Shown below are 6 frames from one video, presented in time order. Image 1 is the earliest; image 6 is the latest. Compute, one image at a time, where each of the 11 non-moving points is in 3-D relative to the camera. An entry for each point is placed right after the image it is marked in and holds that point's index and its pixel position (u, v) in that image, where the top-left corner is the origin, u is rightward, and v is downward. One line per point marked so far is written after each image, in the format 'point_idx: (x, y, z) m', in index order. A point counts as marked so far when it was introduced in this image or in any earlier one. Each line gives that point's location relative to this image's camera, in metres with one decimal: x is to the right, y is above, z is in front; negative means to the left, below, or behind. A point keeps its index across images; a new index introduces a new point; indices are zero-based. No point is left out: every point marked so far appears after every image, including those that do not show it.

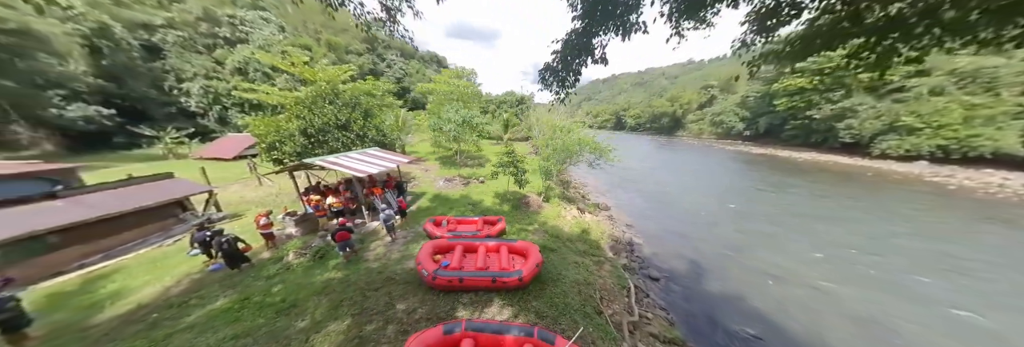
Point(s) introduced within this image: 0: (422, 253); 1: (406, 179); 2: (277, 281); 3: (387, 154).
0: (-2.9, -2.5, +6.4) m
1: (-7.7, -0.1, +14.5) m
2: (-6.8, -3.1, +5.8) m
3: (-6.9, +1.1, +11.3) m
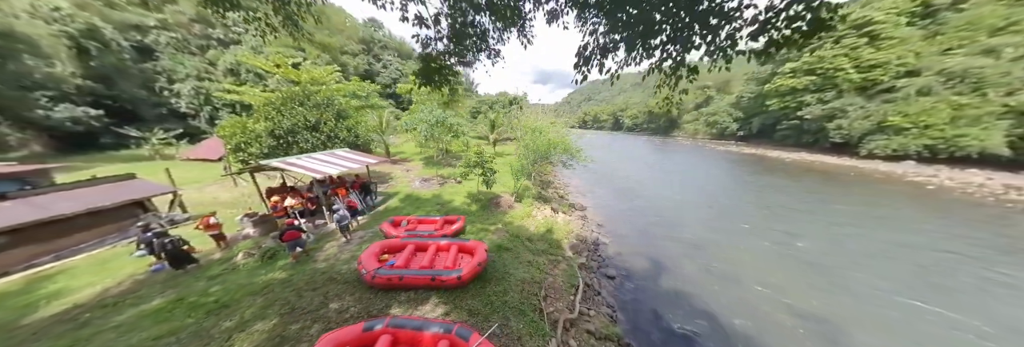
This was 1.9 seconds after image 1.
0: (-4.7, -2.5, +6.5) m
1: (-9.5, -0.2, +14.6) m
2: (-8.5, -3.1, +5.9) m
3: (-8.7, +1.1, +11.3) m
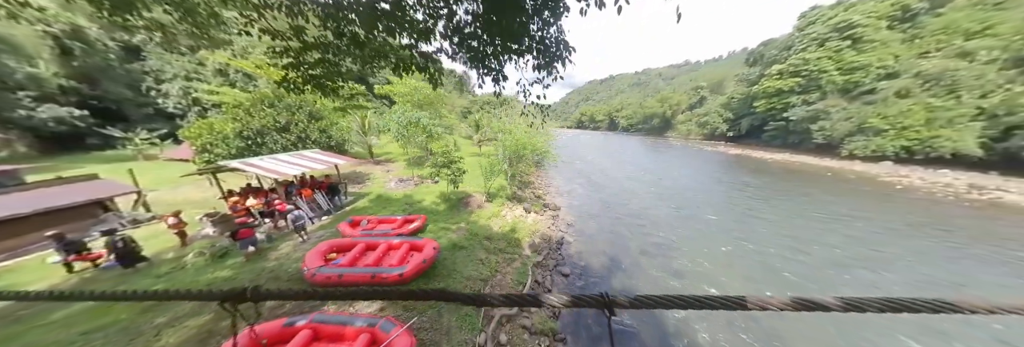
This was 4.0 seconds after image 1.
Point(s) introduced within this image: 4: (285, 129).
0: (-6.5, -2.5, +6.7) m
1: (-11.4, -0.2, +14.7) m
2: (-10.4, -3.1, +6.1) m
3: (-10.6, +1.0, +11.5) m
4: (-14.1, +2.8, +12.5) m
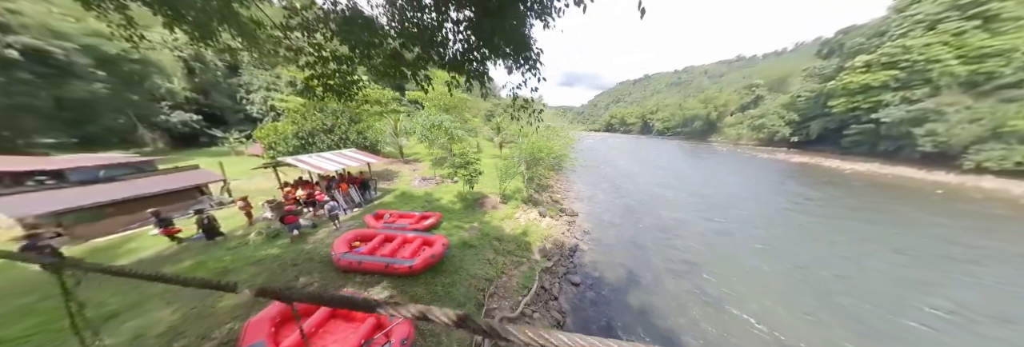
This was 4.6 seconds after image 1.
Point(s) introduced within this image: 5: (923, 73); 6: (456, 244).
0: (-6.3, -2.4, +7.5) m
1: (-10.1, -0.1, +16.2) m
2: (-10.3, -2.9, +7.5) m
3: (-9.6, +1.2, +12.9) m
4: (-12.9, +3.0, +14.4) m
5: (+40.9, +10.2, +20.8) m
6: (-2.4, -3.0, +8.7) m
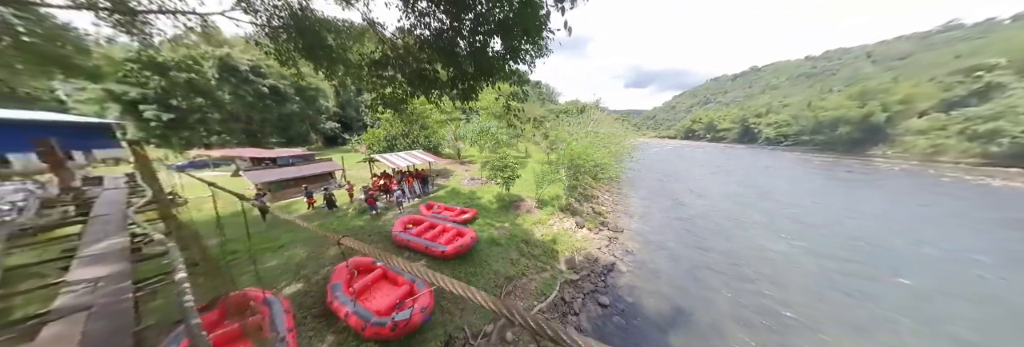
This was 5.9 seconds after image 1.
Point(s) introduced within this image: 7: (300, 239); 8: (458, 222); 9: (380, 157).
0: (-5.3, -2.2, +9.6) m
1: (-6.2, +0.1, +19.0) m
2: (-9.1, -2.4, +10.7) m
3: (-6.6, +1.4, +15.7) m
4: (-9.2, +3.4, +18.1) m
5: (+44.6, +6.9, +8.8) m
6: (-1.2, -3.1, +9.6) m
7: (-9.3, -2.8, +8.9) m
8: (-2.7, -2.4, +10.2) m
9: (-9.1, +1.2, +14.2) m
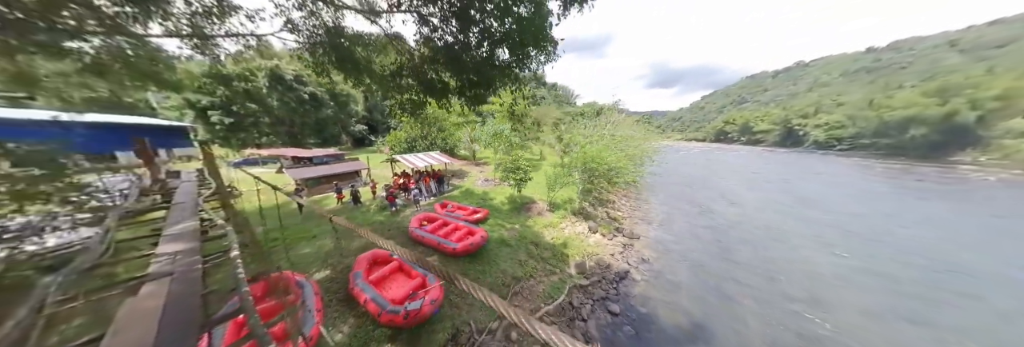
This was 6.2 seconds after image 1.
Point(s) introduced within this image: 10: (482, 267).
0: (-4.8, -2.2, +10.2) m
1: (-4.8, 0.0, +19.6) m
2: (-8.5, -2.3, +11.6) m
3: (-5.5, +1.4, +16.4) m
4: (-7.9, +3.4, +19.1) m
5: (+45.0, +6.0, +5.2) m
6: (-0.8, -3.2, +9.8) m
7: (-8.9, -2.8, +9.9) m
8: (-2.1, -2.5, +10.5) m
9: (-8.1, +1.2, +15.1) m
10: (-1.3, -3.7, +8.1) m
